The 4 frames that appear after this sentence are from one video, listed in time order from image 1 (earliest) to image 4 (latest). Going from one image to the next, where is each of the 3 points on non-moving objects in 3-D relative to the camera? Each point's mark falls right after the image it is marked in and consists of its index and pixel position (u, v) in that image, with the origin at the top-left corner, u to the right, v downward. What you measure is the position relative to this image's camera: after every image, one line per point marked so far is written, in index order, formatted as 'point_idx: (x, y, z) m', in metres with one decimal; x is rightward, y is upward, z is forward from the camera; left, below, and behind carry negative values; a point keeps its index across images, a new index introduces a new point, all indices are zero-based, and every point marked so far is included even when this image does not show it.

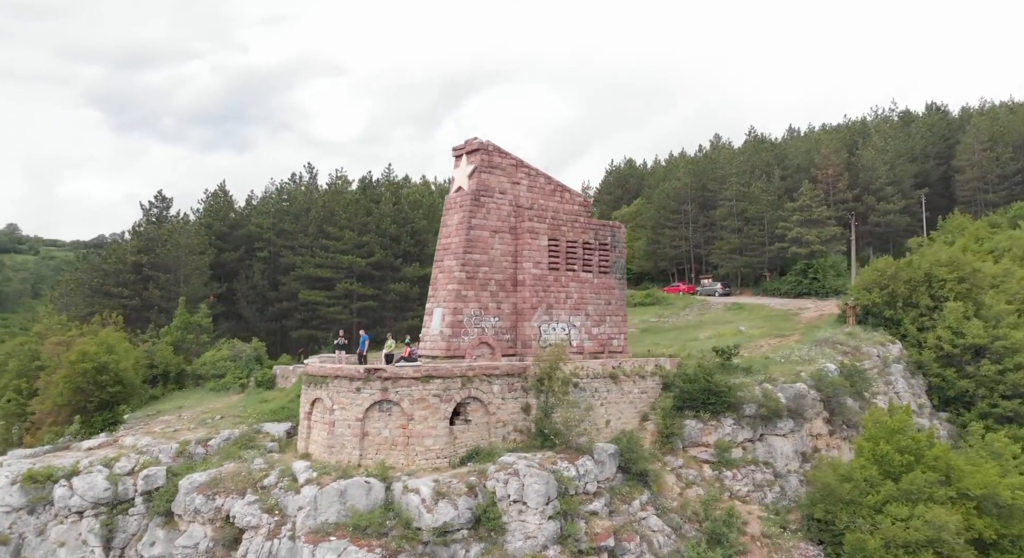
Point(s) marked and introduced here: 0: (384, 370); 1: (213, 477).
0: (-2.9, -2.0, +14.5) m
1: (-7.1, -4.6, +14.8) m
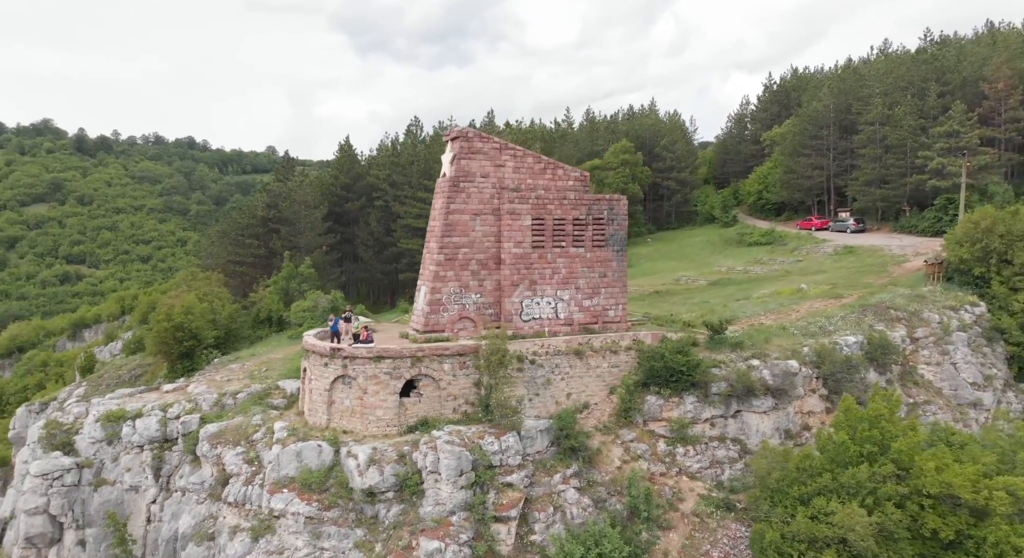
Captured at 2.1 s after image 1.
0: (-4.4, -1.8, +16.9) m
1: (-8.4, -4.3, +18.5) m
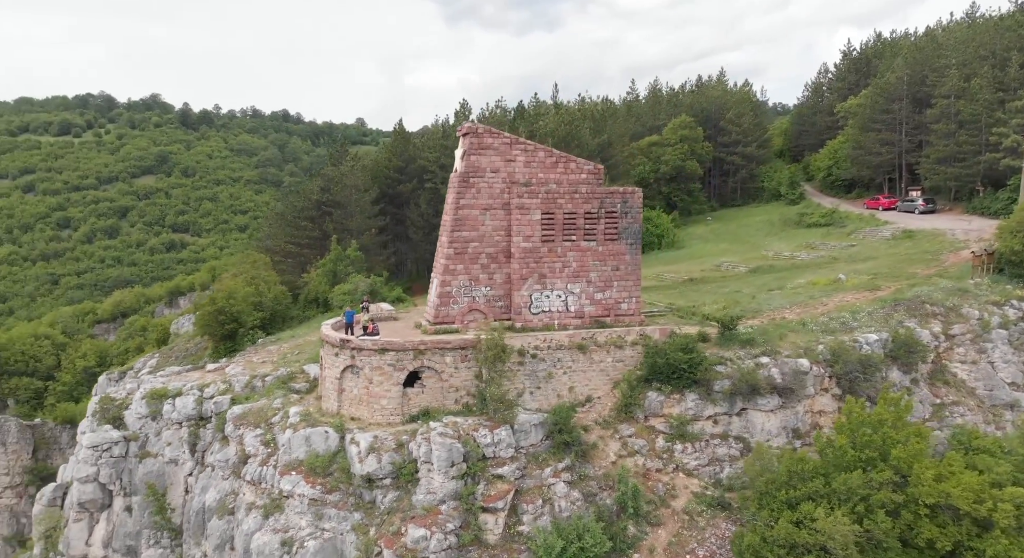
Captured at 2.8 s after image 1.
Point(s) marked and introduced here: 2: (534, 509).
0: (-4.4, -1.7, +17.8) m
1: (-8.2, -4.1, +19.9) m
2: (+0.5, -5.6, +15.7) m
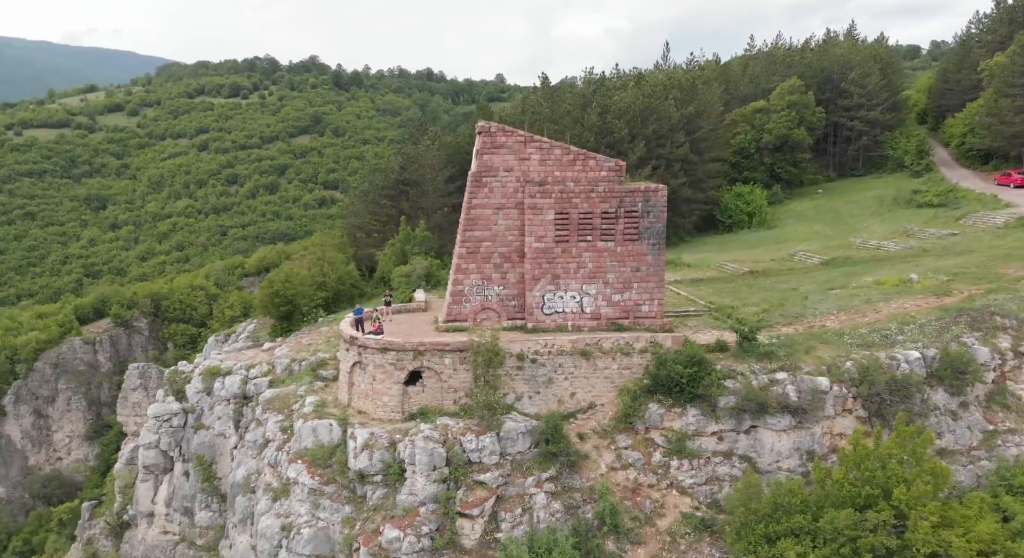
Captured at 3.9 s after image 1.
0: (-4.5, -1.8, +18.6) m
1: (-7.9, -3.9, +21.5) m
2: (0.0, -5.9, +15.9) m
